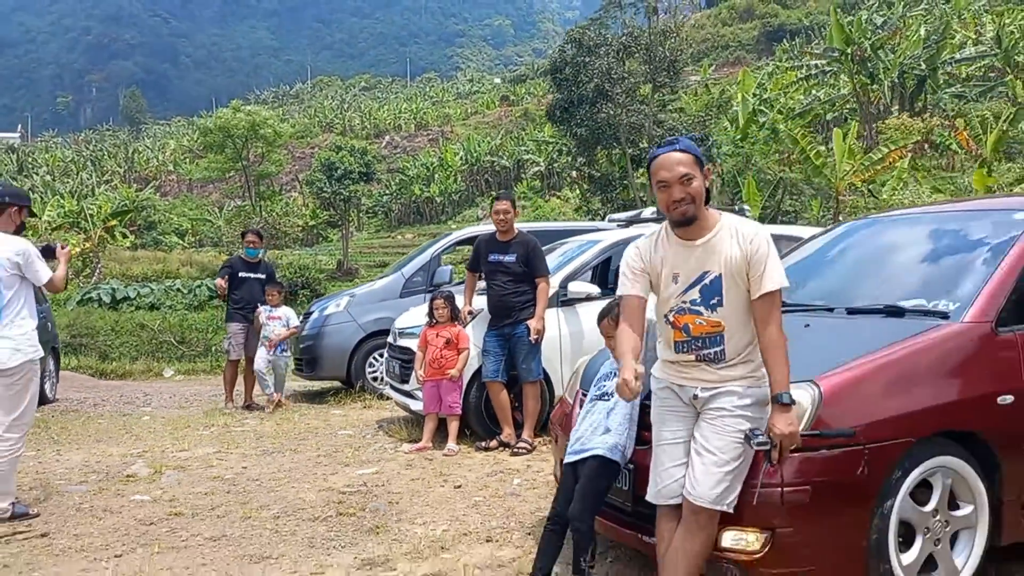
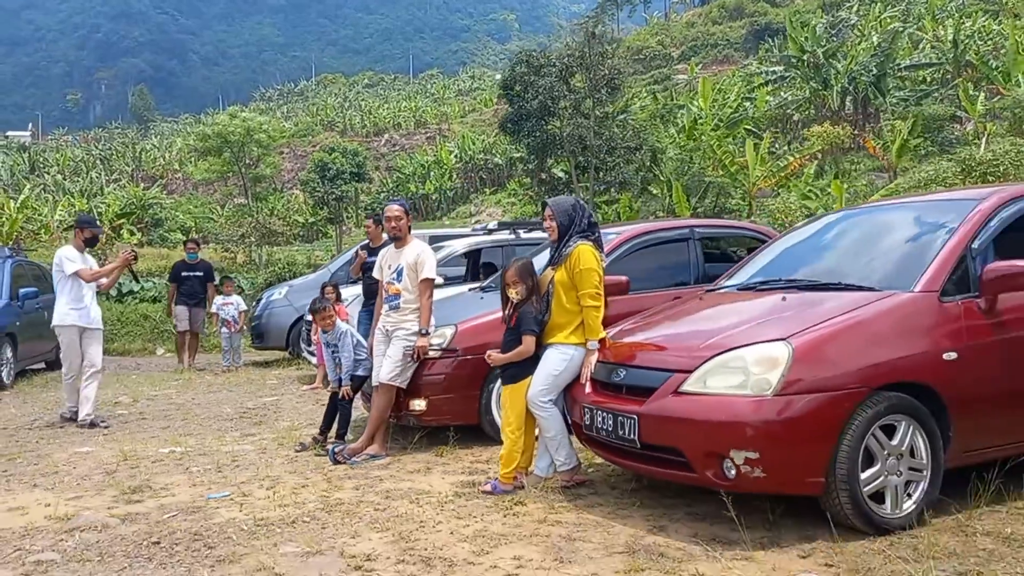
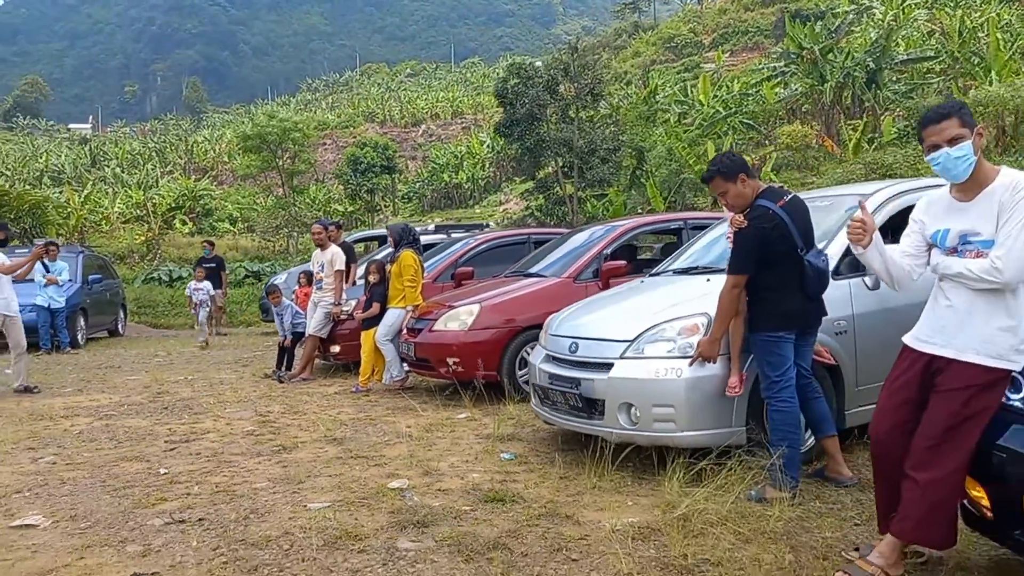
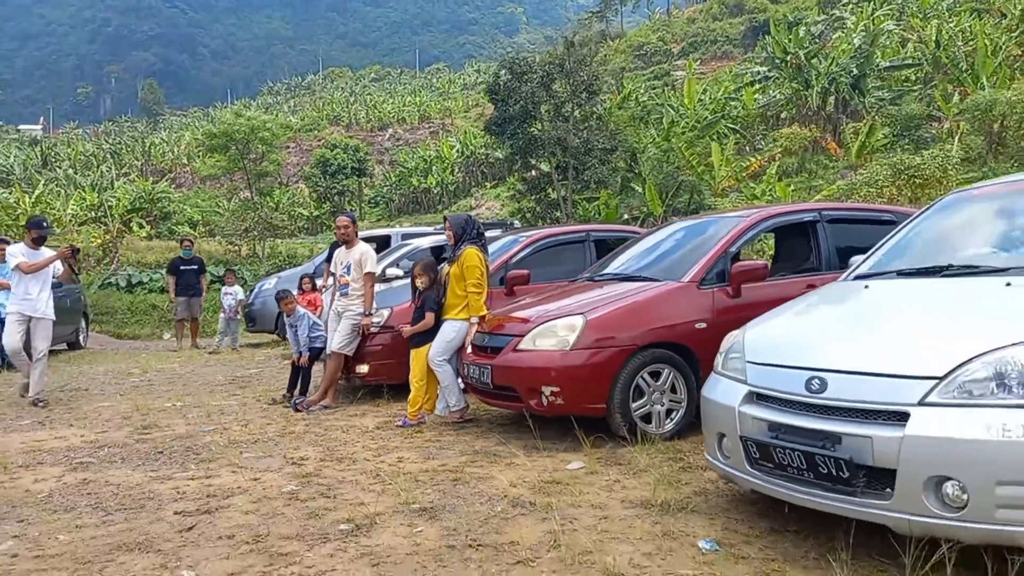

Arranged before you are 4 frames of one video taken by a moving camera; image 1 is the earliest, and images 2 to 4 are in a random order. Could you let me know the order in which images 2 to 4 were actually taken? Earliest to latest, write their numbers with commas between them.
2, 4, 3
